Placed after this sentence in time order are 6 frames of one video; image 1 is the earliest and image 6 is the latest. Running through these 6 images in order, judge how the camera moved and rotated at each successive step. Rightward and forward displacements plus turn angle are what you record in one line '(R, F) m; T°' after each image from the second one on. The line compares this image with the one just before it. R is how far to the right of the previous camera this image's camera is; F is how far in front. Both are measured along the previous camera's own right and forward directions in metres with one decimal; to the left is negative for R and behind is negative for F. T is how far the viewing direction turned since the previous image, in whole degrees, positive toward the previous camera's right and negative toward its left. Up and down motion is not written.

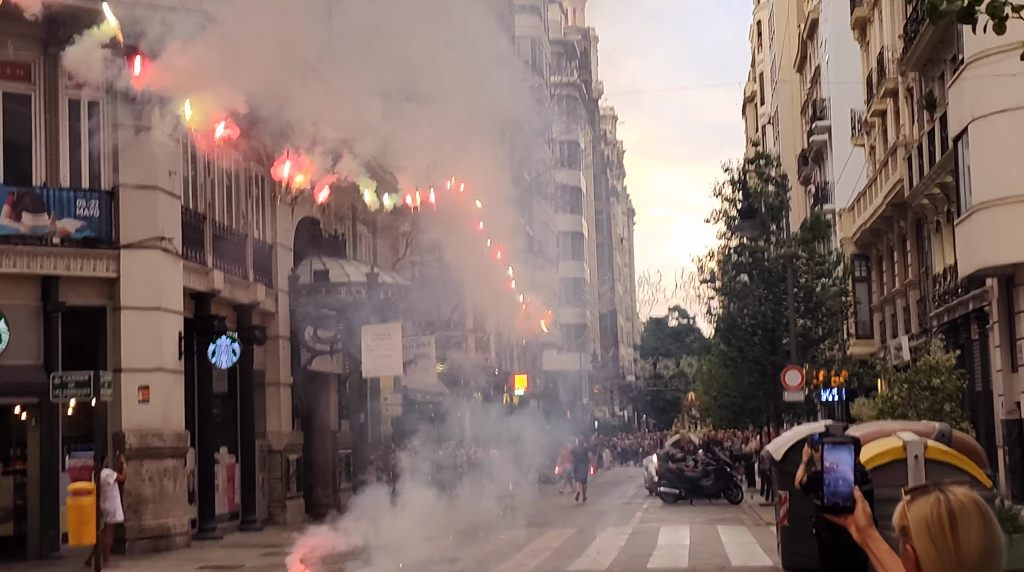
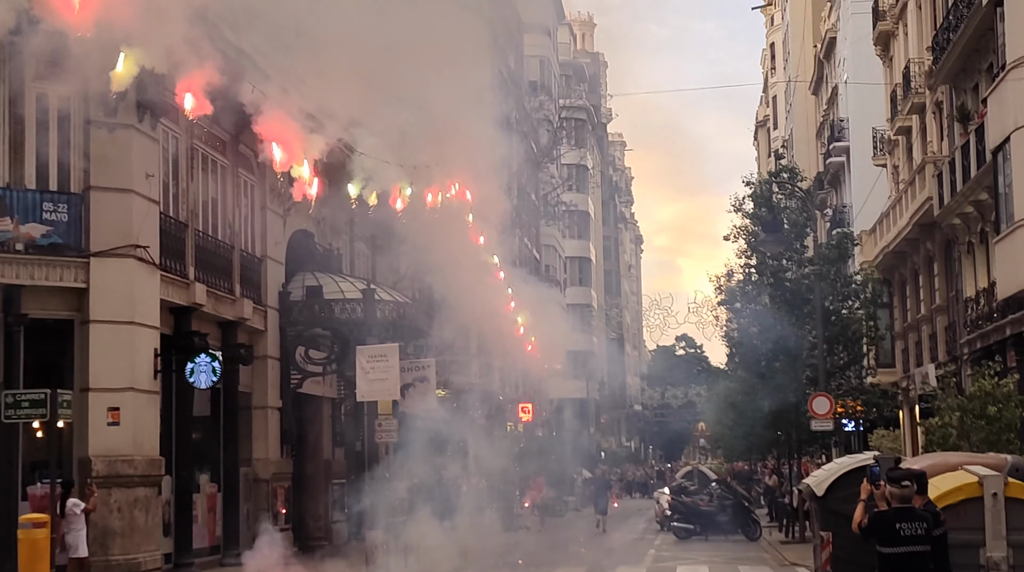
(0.0, +1.5) m; 0°
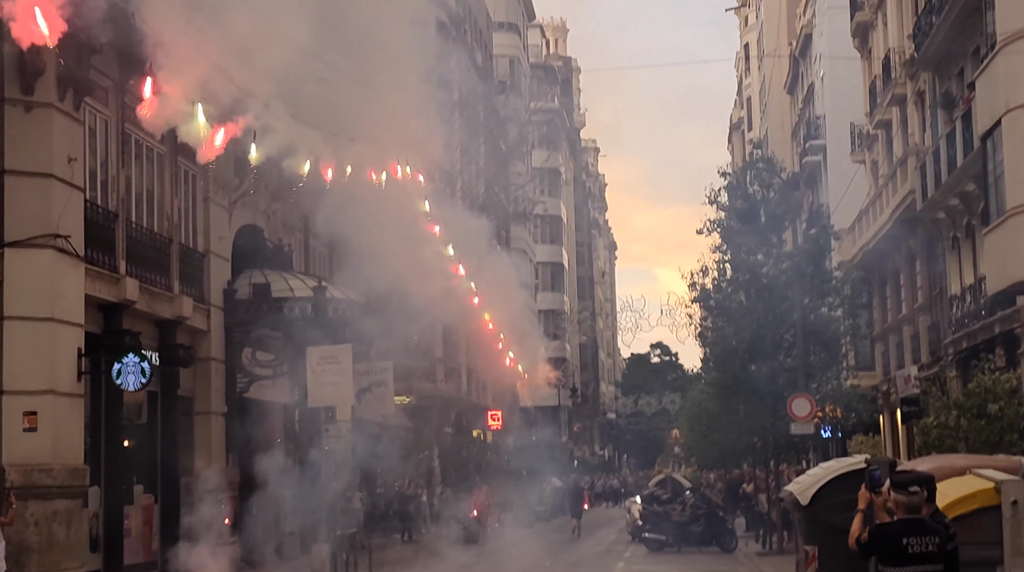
(+0.2, +1.3) m; +1°
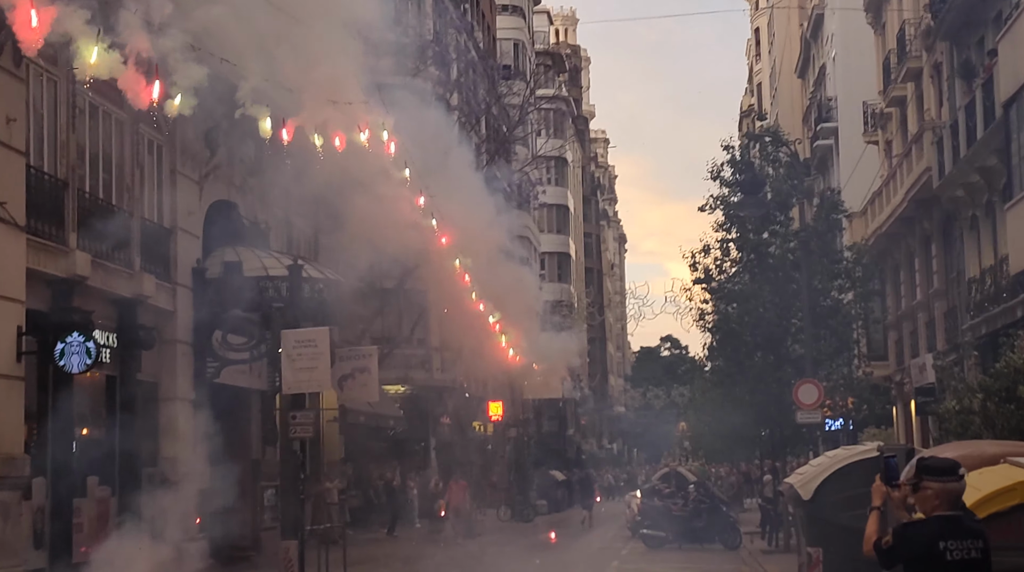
(+0.3, +1.3) m; 0°
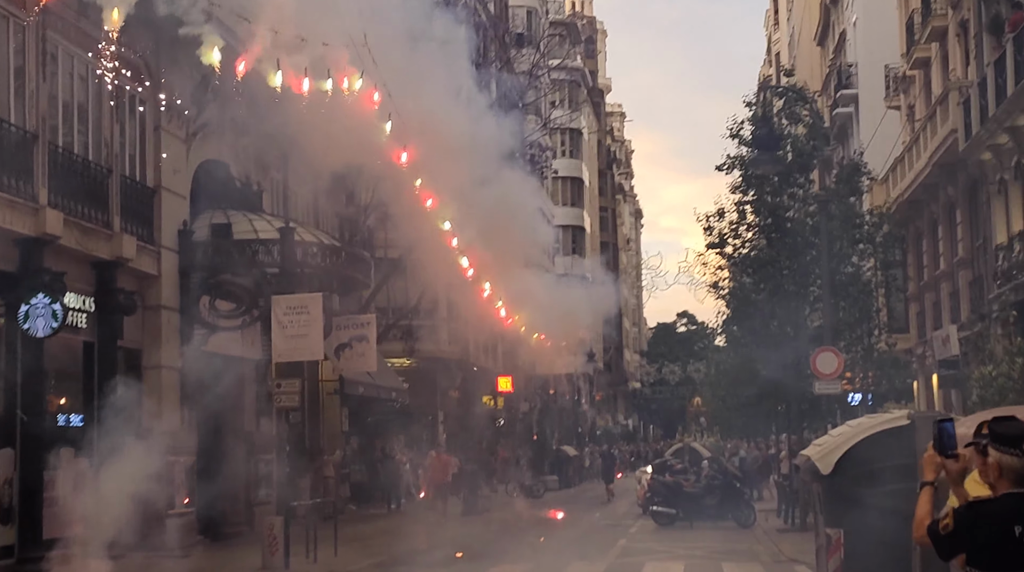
(+0.2, +1.0) m; -1°
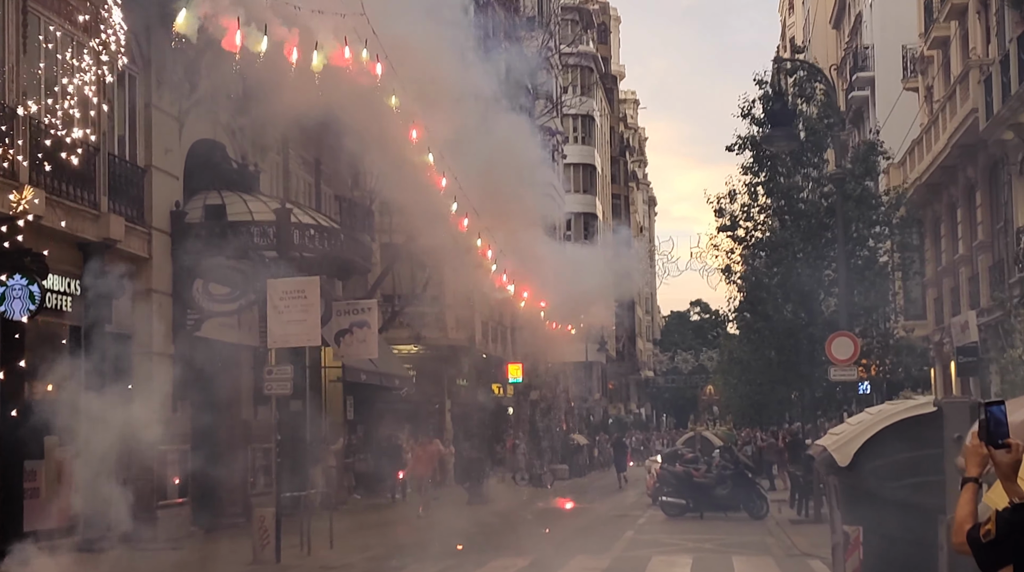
(+0.1, +0.7) m; -1°
